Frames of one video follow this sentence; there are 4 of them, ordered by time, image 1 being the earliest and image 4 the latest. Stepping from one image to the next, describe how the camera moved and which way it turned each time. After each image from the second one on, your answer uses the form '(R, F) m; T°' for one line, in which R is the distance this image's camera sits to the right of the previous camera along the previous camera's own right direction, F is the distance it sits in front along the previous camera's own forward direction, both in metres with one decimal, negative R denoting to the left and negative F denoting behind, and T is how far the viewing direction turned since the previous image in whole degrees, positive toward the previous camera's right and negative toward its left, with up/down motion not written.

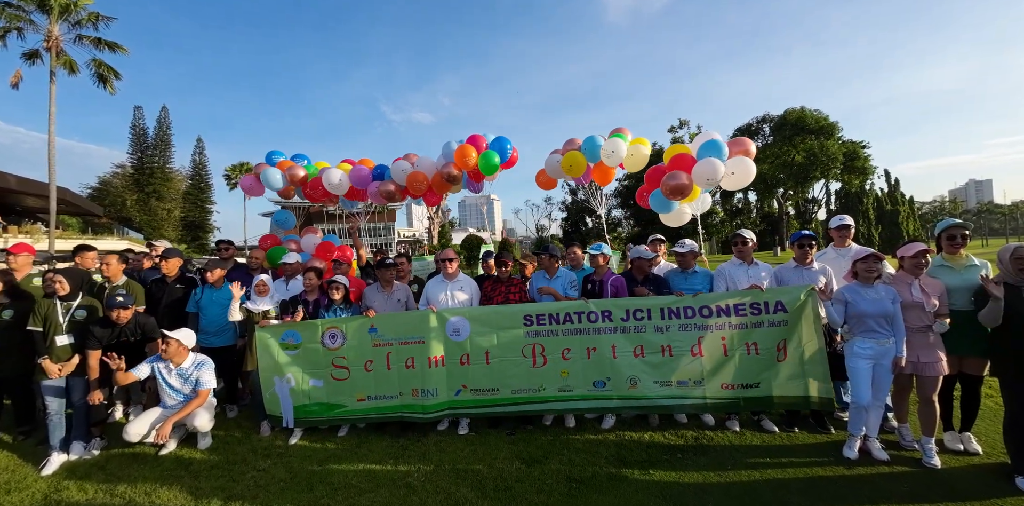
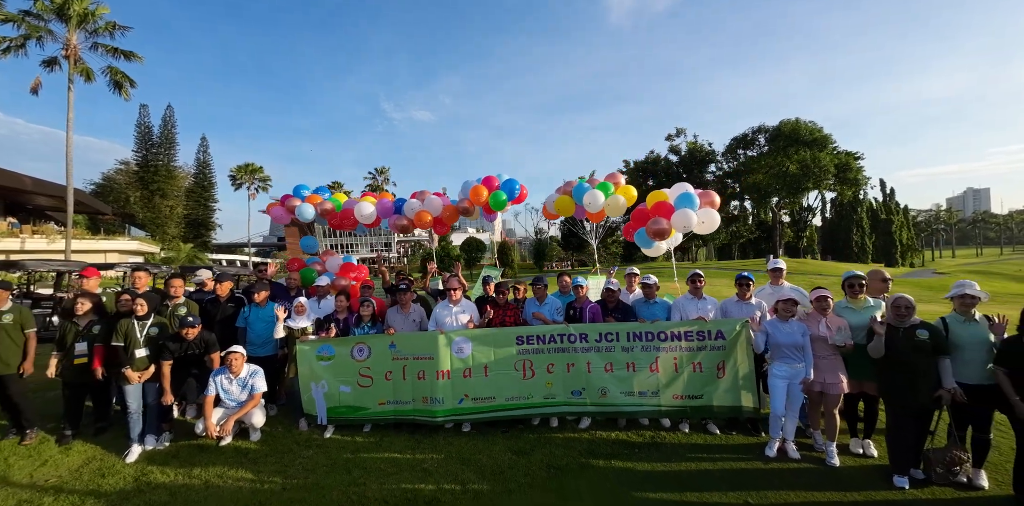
(0.0, -0.8) m; 0°
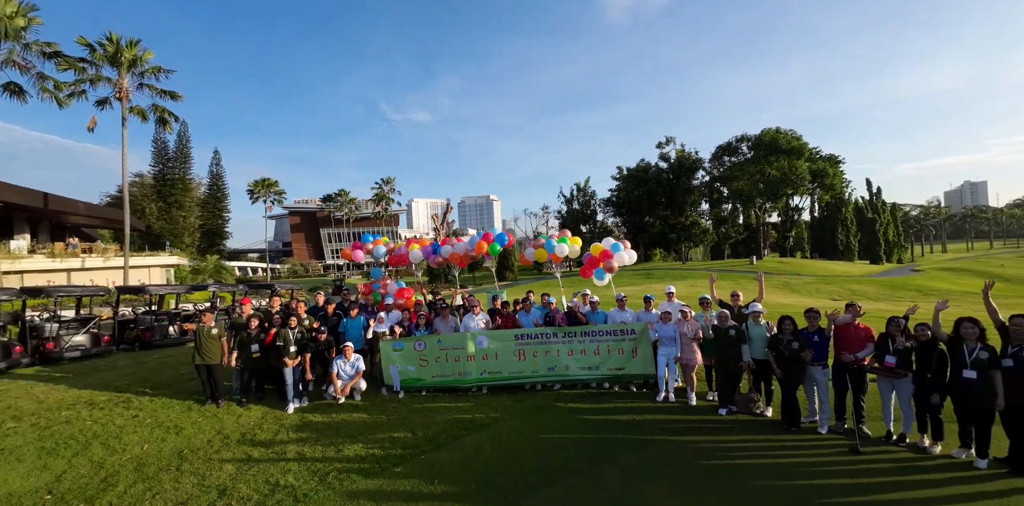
(0.0, -3.0) m; 0°
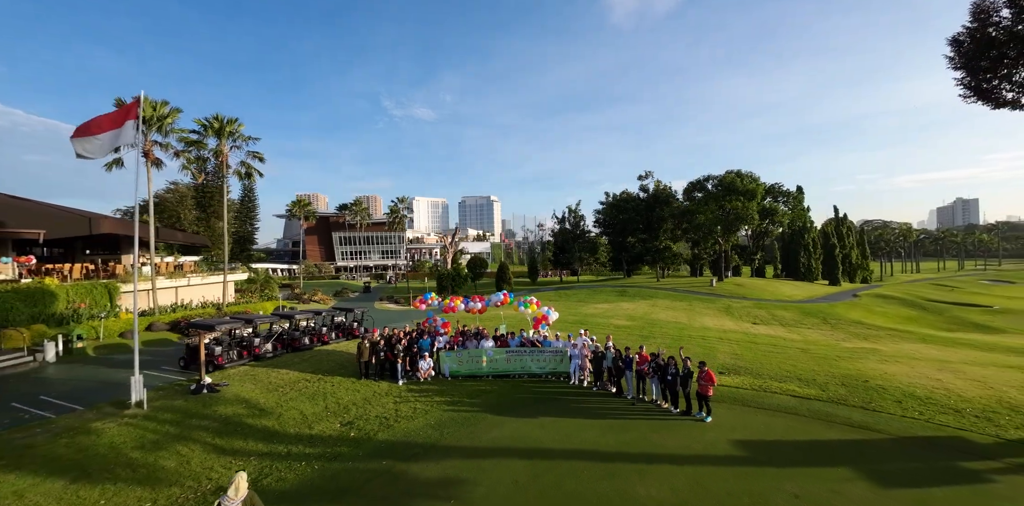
(+0.1, -8.2) m; 0°
